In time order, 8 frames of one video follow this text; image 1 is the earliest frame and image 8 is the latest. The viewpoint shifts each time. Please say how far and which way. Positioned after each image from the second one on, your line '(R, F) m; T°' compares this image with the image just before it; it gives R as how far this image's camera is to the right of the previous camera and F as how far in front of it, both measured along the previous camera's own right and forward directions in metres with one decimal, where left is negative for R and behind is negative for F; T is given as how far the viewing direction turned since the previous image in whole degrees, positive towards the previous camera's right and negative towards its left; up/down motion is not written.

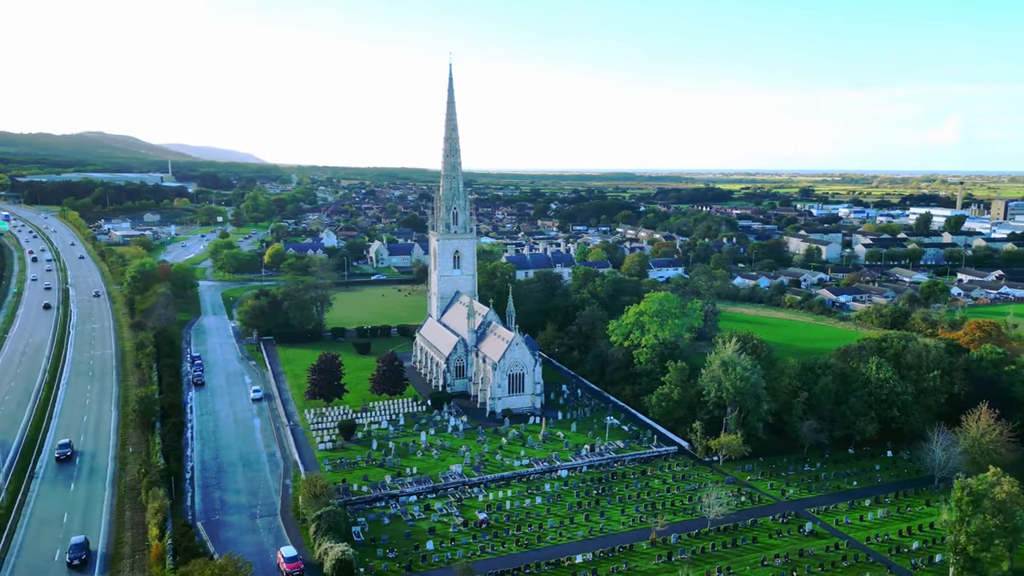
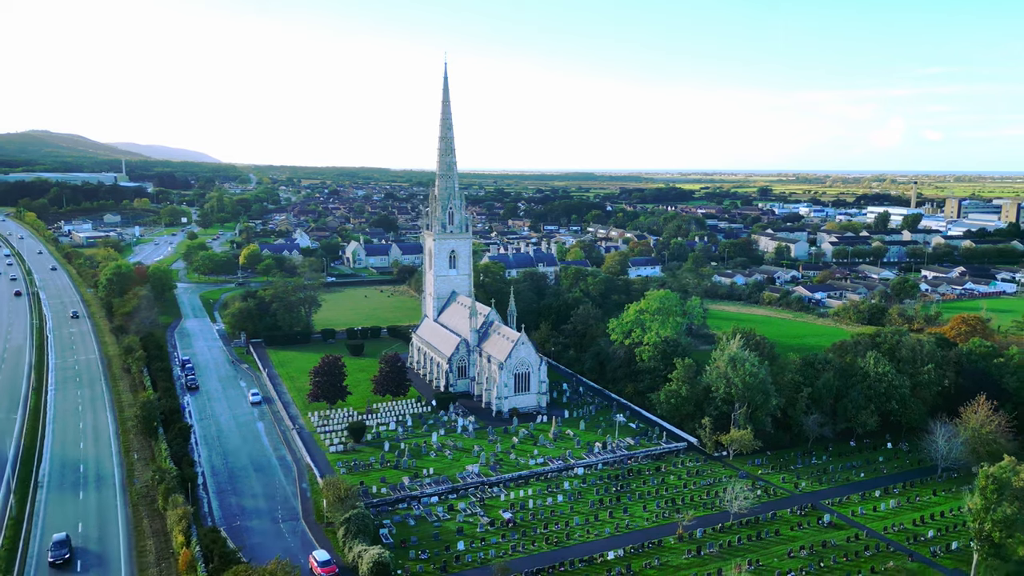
(-3.0, +0.1) m; +3°
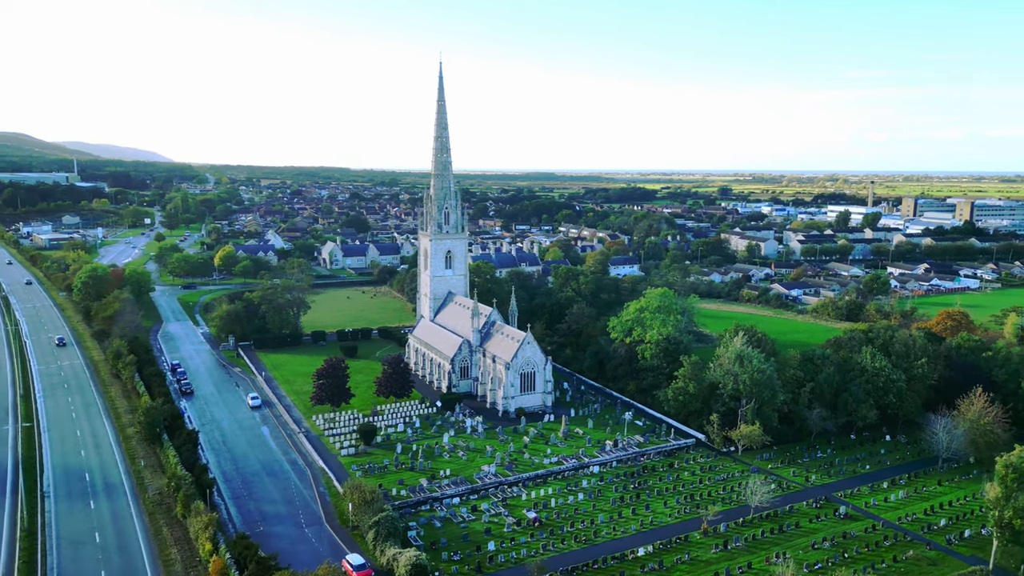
(-3.0, +0.1) m; +3°
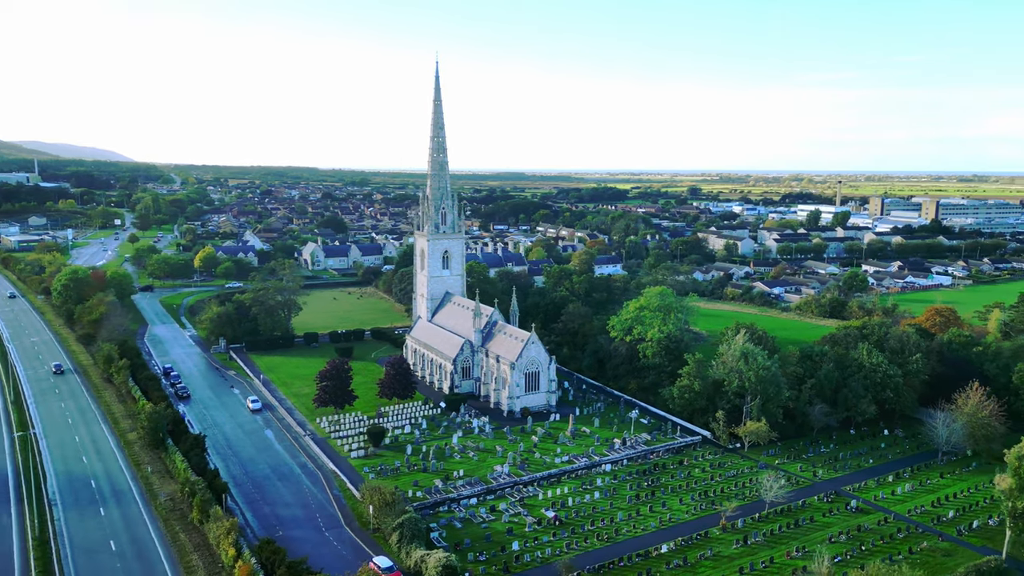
(-2.3, 0.0) m; +2°
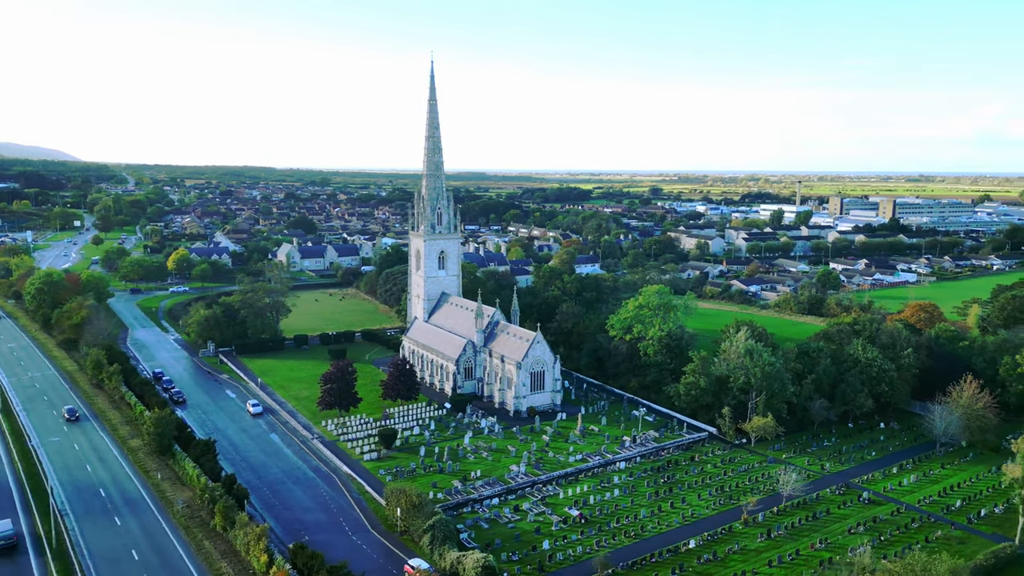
(-3.0, 0.0) m; +3°
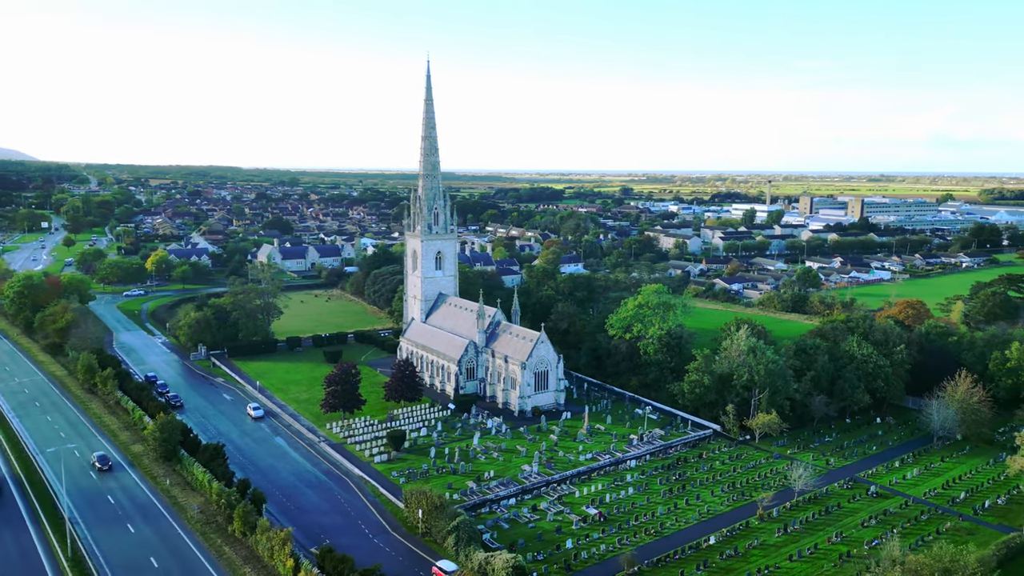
(-2.3, 0.0) m; +2°
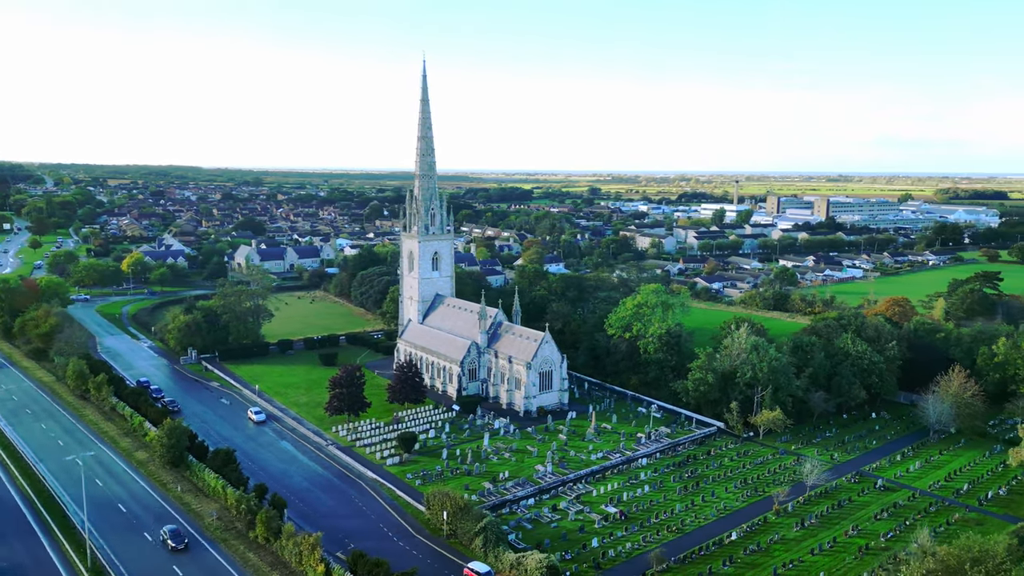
(-2.6, 0.0) m; +2°
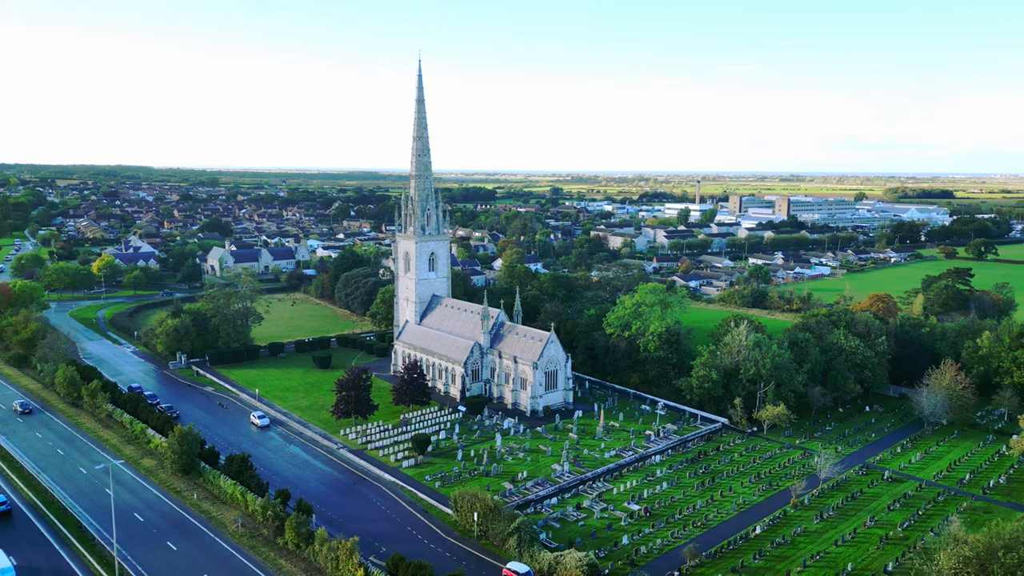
(-3.1, 0.0) m; +3°
